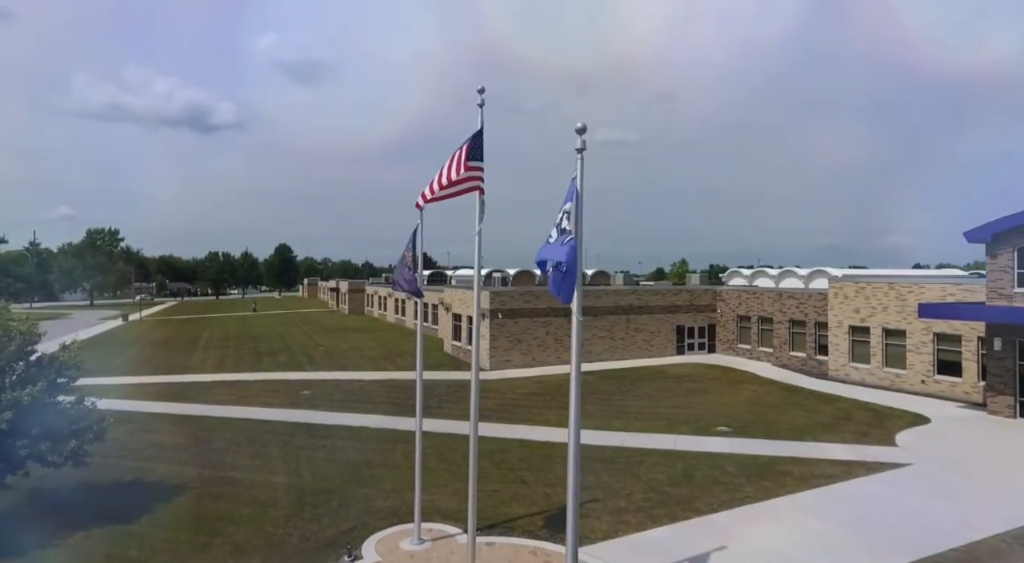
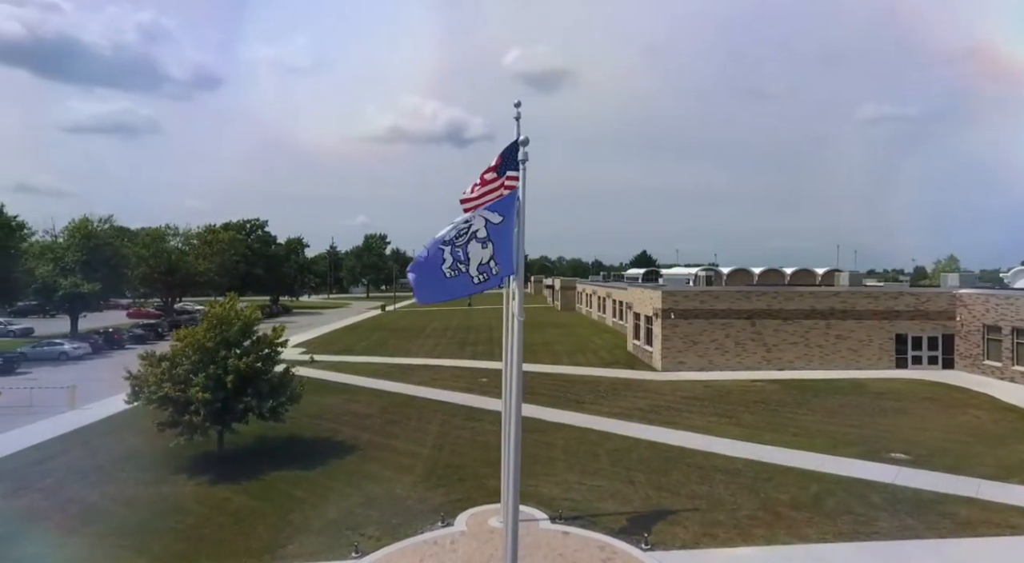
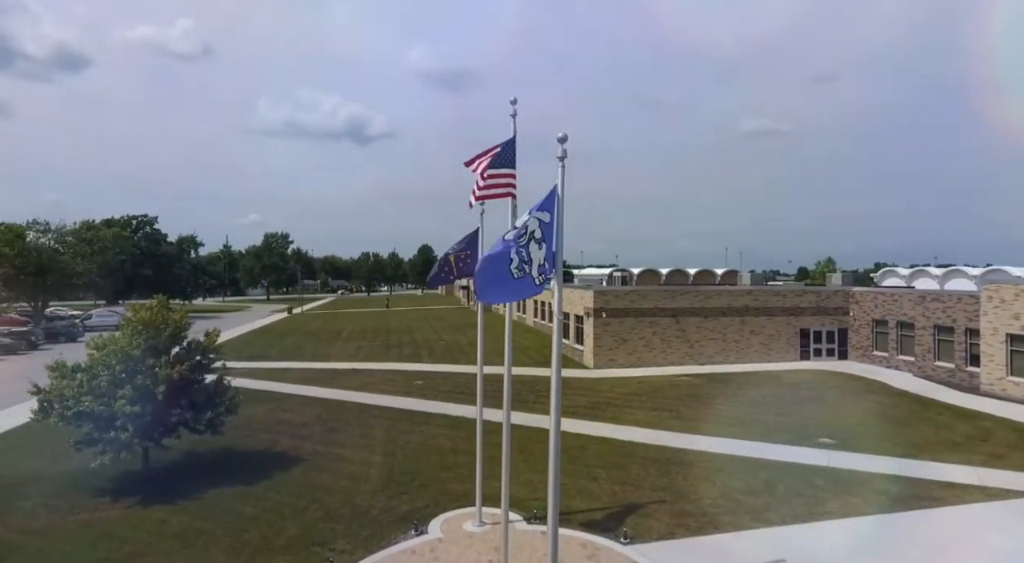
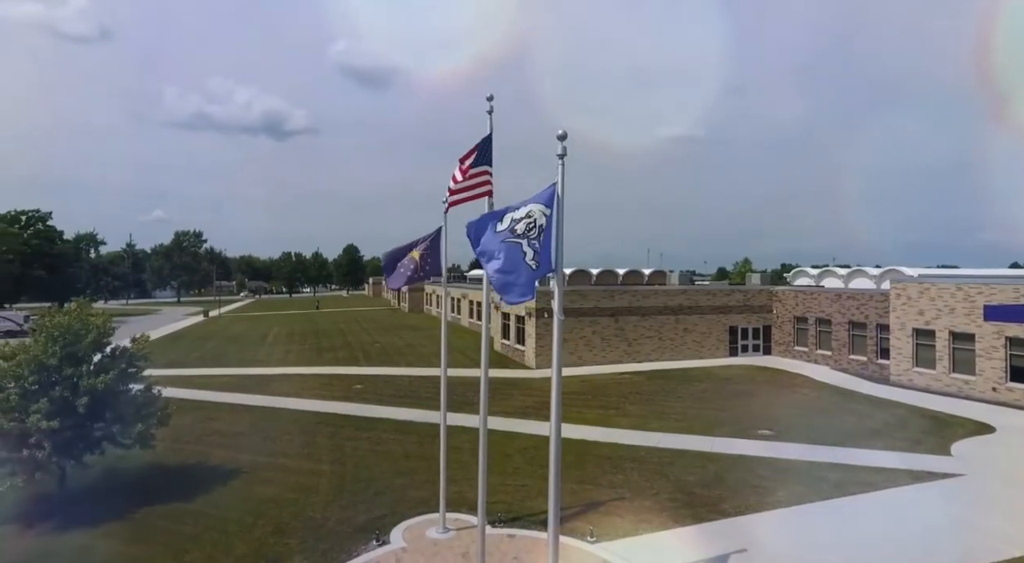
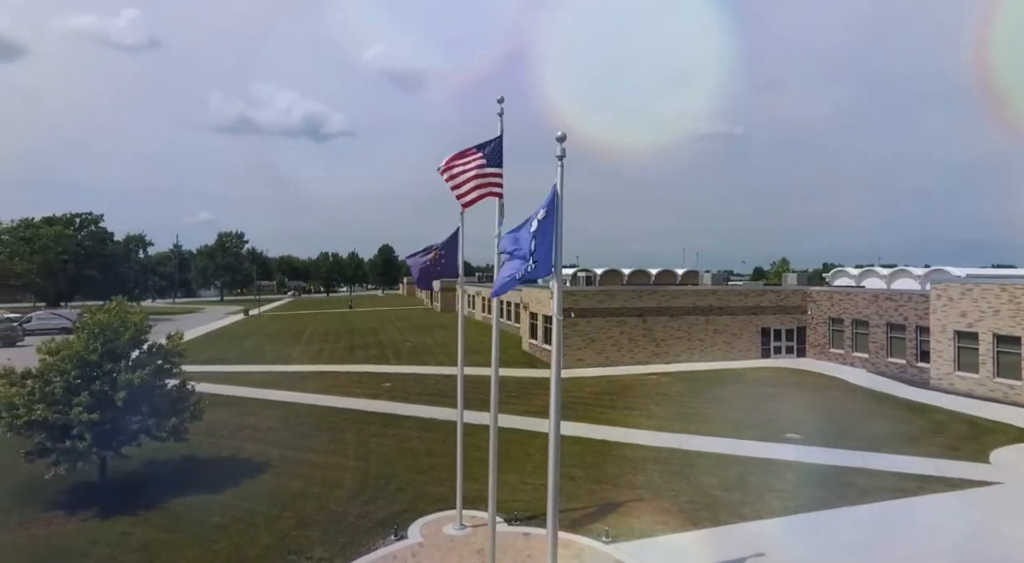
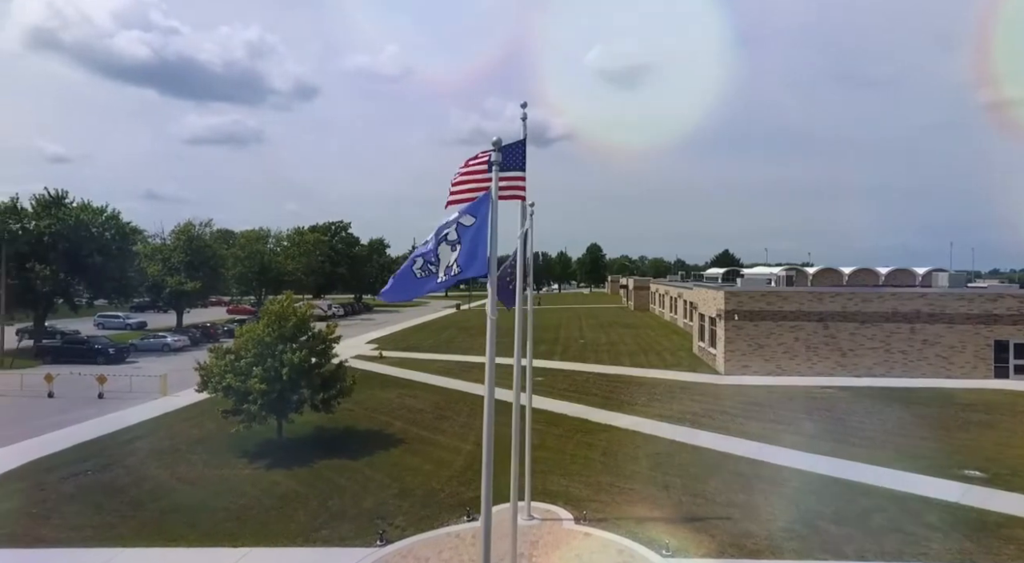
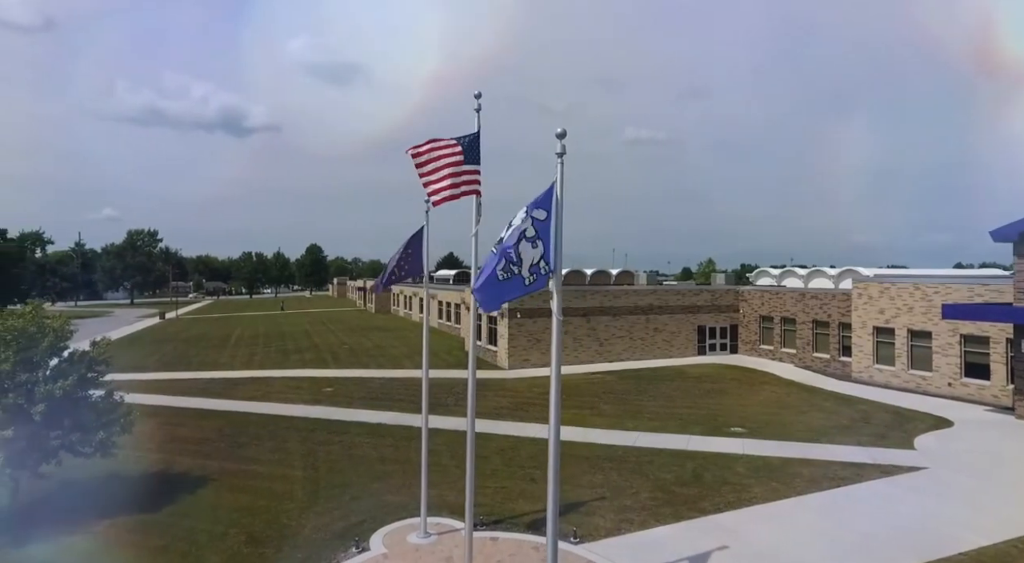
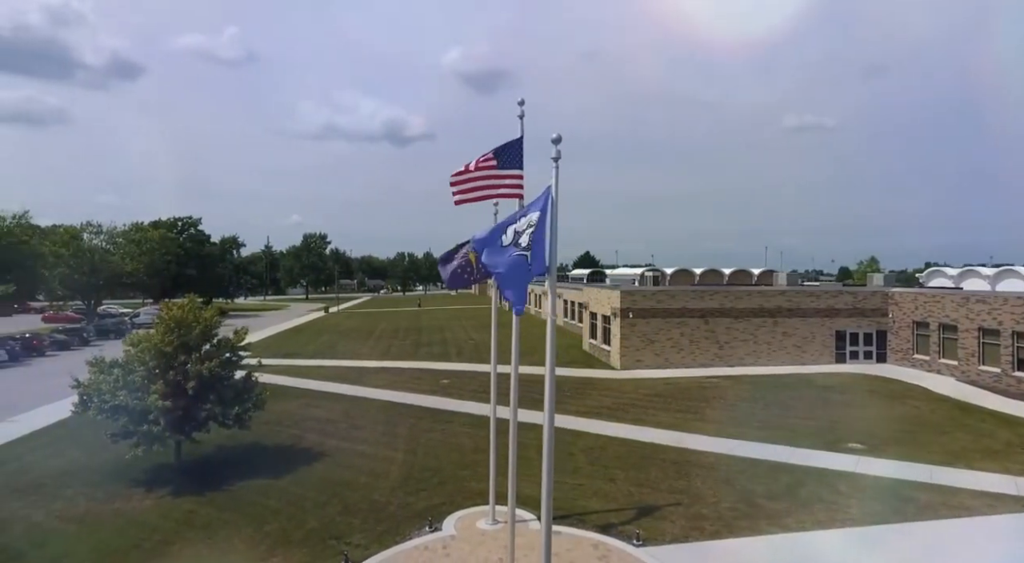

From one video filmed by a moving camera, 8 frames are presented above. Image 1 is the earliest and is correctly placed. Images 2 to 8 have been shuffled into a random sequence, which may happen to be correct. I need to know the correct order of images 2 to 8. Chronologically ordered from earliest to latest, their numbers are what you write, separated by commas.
7, 4, 5, 3, 8, 2, 6
